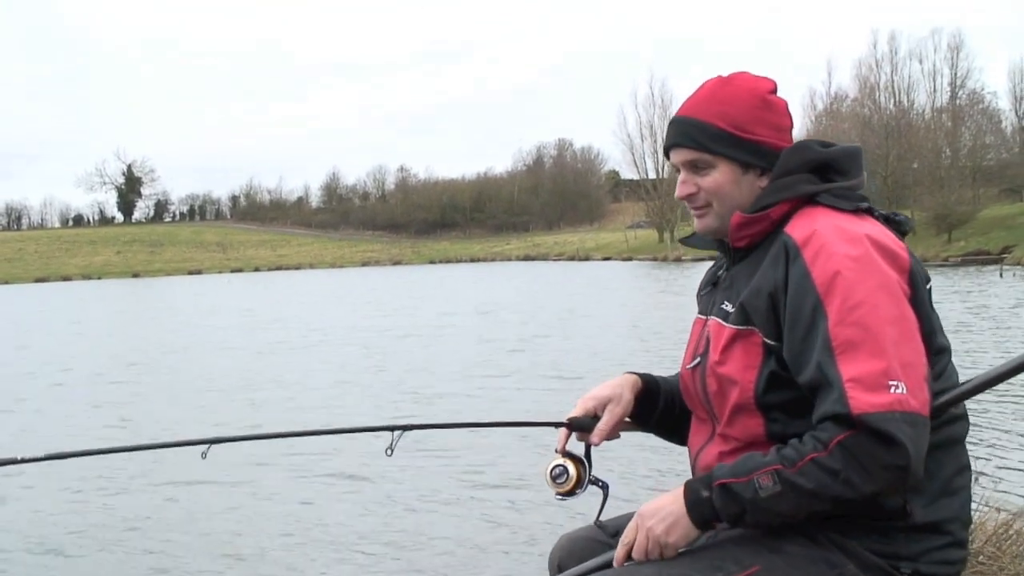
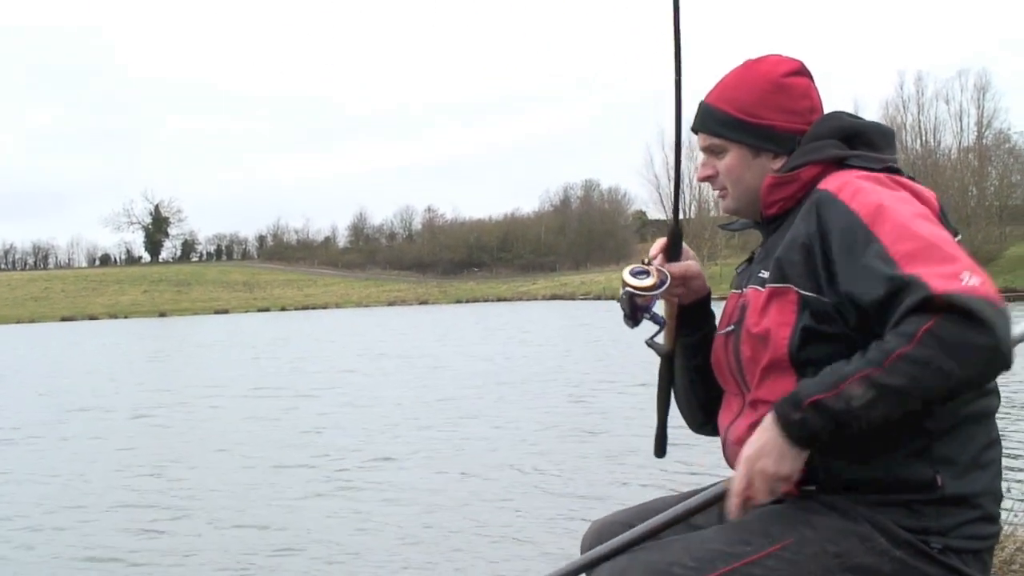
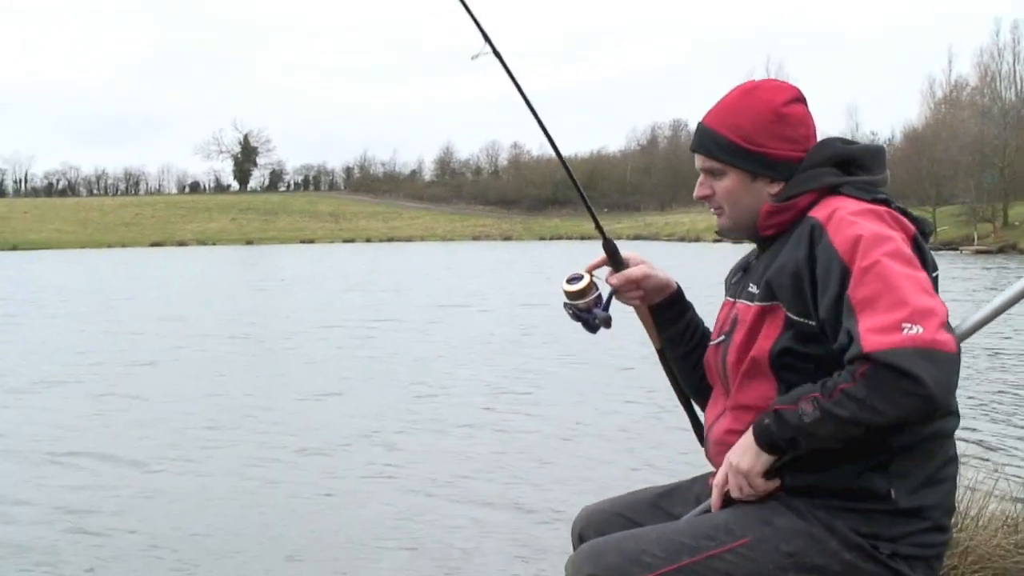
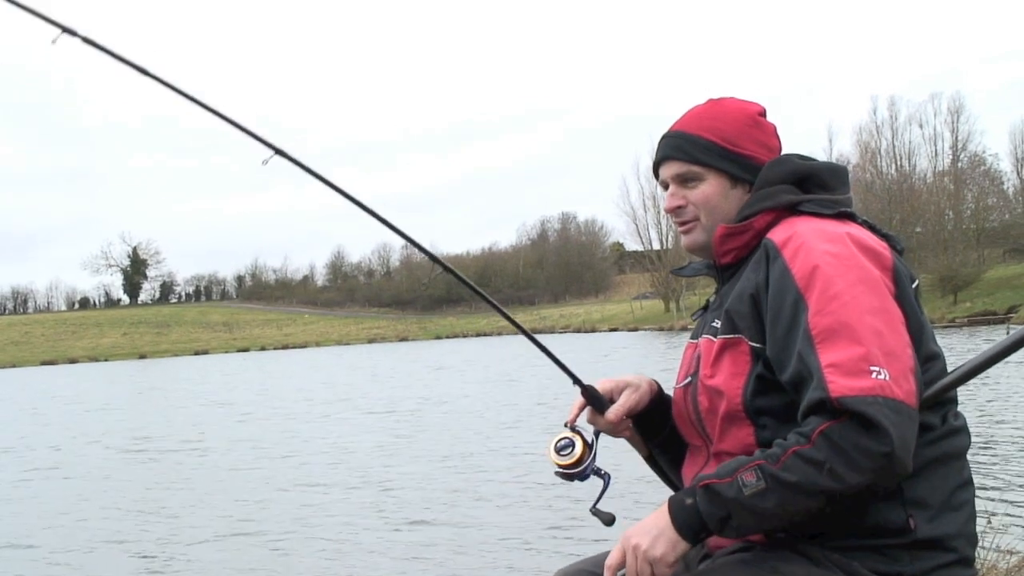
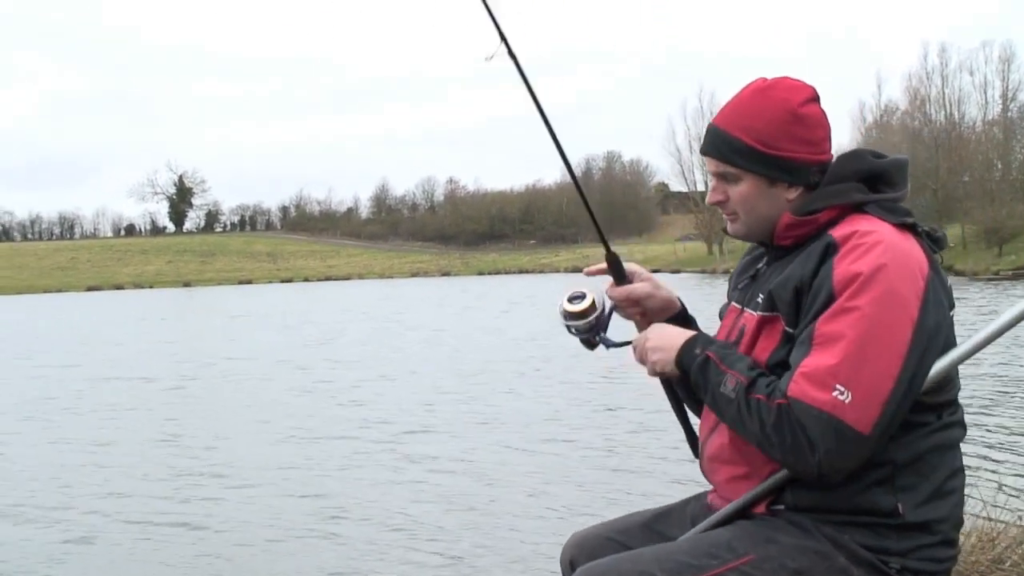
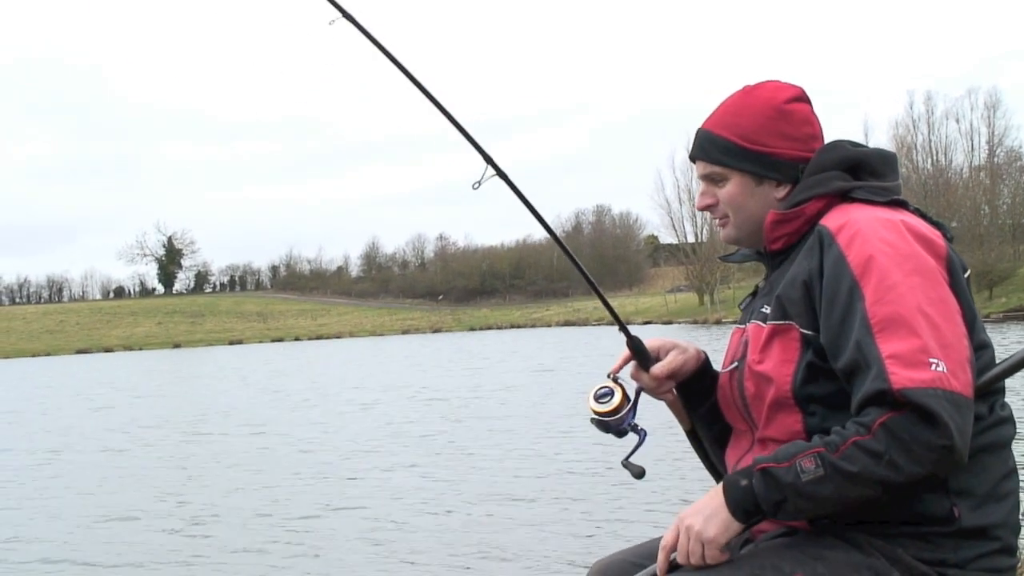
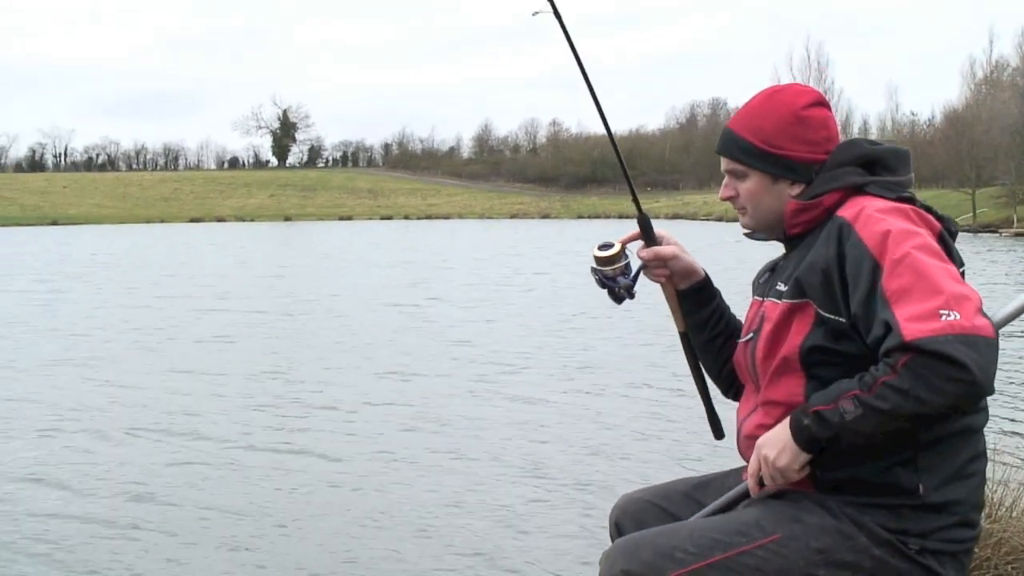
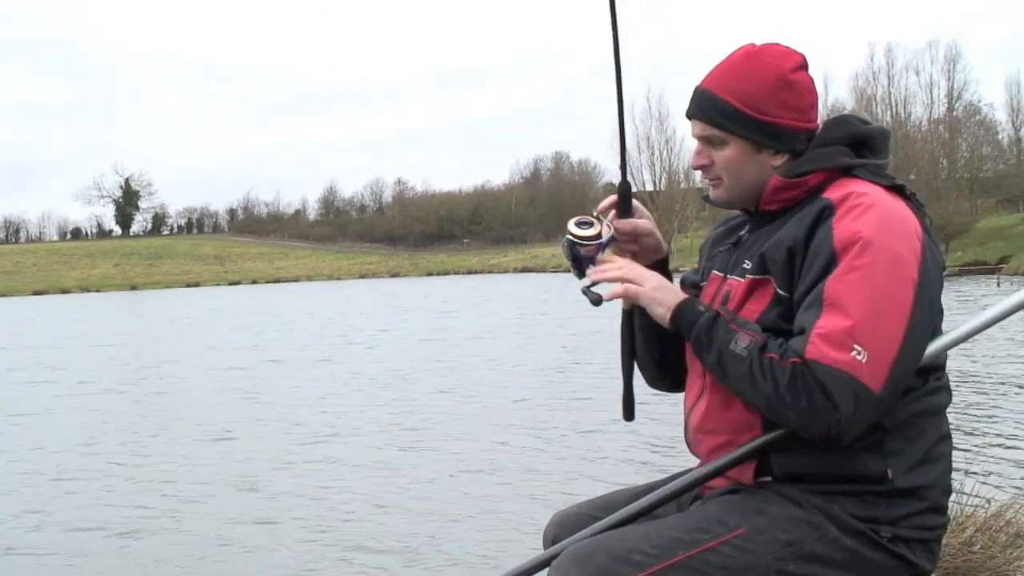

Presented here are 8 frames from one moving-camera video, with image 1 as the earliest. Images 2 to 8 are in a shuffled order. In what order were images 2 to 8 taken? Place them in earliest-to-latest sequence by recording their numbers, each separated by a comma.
4, 6, 2, 8, 5, 3, 7
